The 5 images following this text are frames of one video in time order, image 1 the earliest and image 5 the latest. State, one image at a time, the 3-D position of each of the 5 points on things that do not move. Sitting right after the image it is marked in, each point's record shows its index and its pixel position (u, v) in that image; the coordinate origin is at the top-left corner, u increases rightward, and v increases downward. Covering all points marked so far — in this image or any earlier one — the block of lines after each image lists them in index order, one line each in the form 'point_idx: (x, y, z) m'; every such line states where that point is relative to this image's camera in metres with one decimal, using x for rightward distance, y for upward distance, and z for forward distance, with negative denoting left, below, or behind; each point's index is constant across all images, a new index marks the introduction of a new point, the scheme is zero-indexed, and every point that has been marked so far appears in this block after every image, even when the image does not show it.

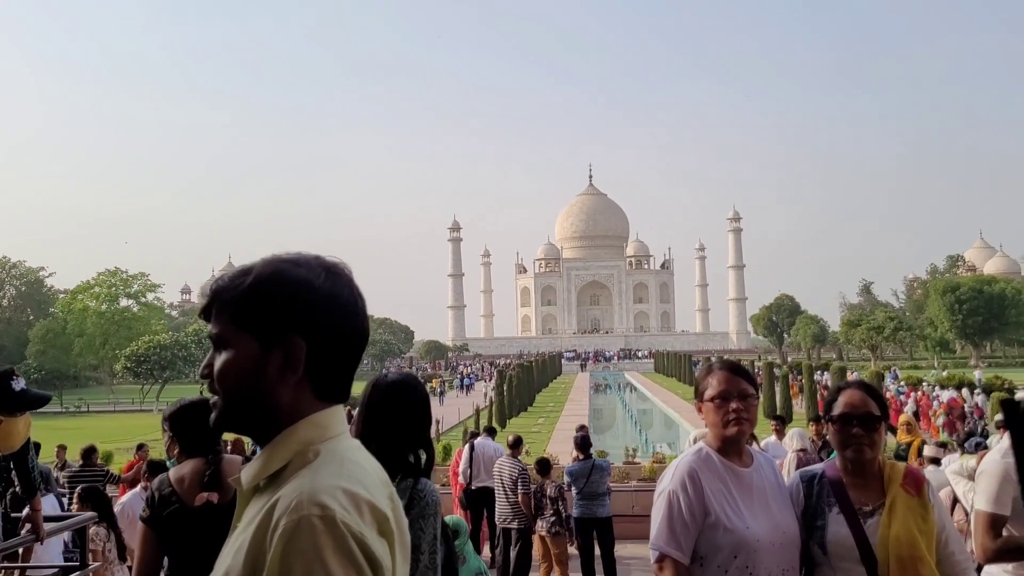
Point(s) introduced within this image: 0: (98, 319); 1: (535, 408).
0: (-8.5, -0.6, +18.9) m
1: (+0.4, -2.0, +15.2) m
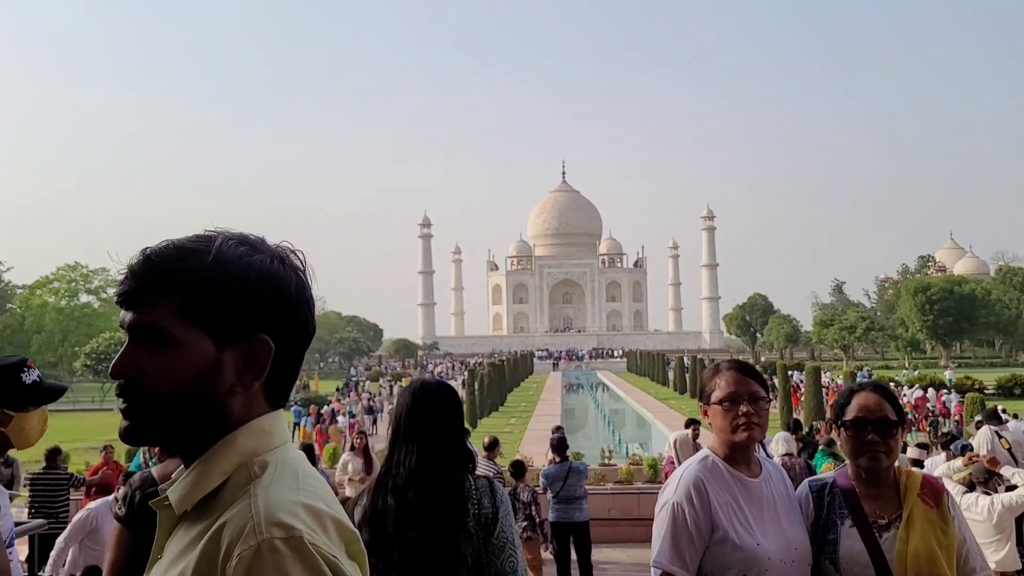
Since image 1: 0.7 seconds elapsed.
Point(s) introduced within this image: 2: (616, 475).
0: (-9.1, -0.5, +18.4) m
1: (-0.1, -1.9, +15.0) m
2: (+1.1, -1.9, +9.4) m
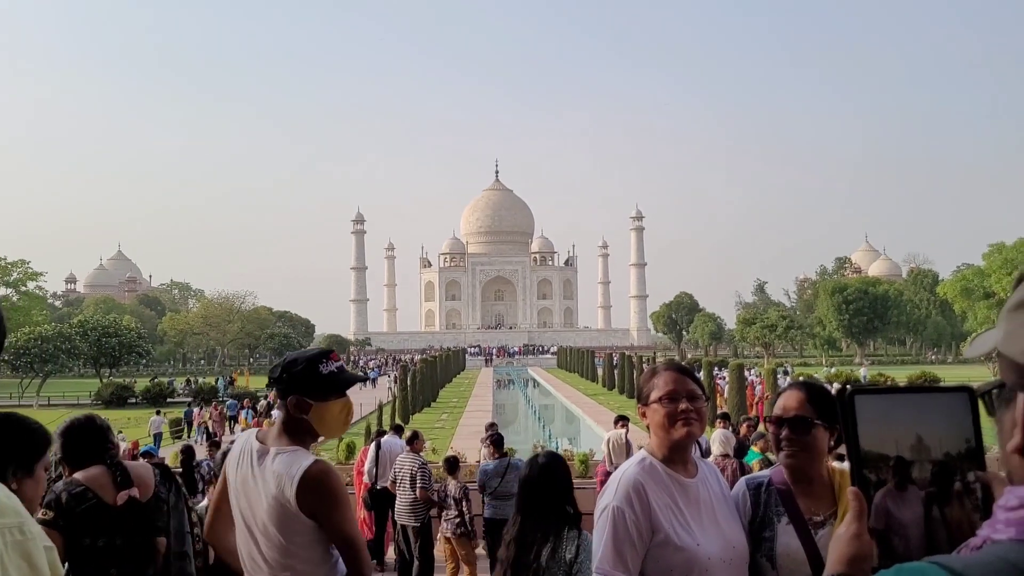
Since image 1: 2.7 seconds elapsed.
0: (-10.5, -0.4, +17.8) m
1: (-1.2, -1.9, +15.1) m
2: (+0.4, -1.9, +9.6) m
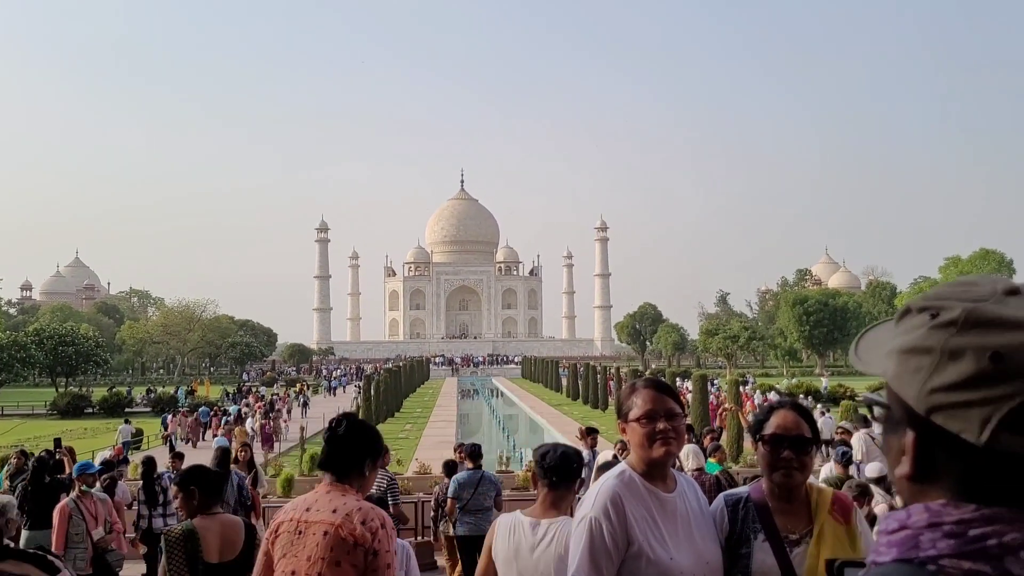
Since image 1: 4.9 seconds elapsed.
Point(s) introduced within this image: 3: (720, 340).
0: (-10.7, -0.5, +19.0) m
1: (-1.8, -2.1, +15.3) m
2: (-0.8, -2.1, +9.7) m
3: (+3.2, -0.8, +14.1) m
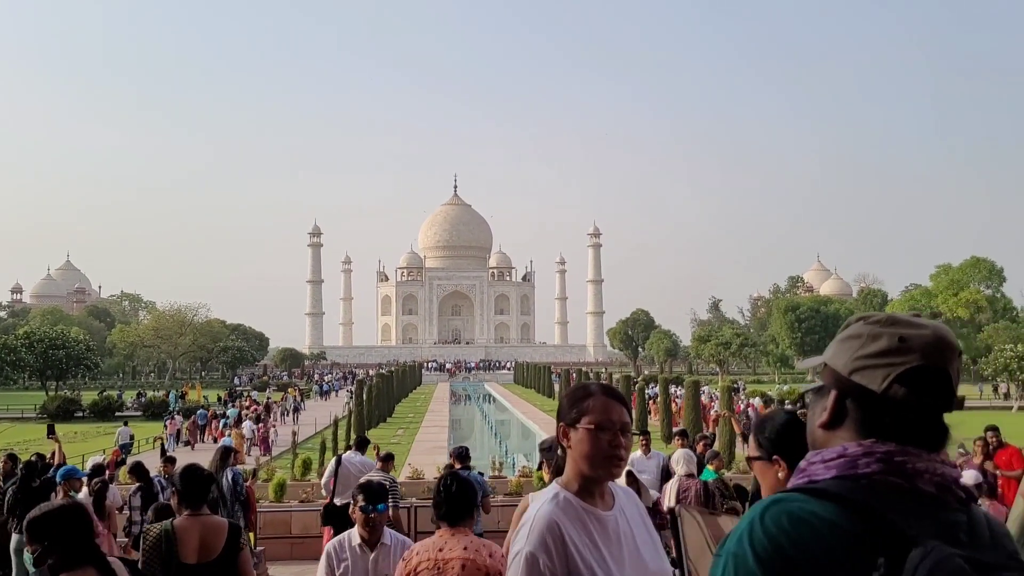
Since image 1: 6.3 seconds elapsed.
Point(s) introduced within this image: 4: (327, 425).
0: (-10.8, -0.3, +18.9) m
1: (-1.9, -2.0, +15.3) m
2: (-0.9, -2.4, +9.8) m
3: (+3.0, -0.8, +14.1) m
4: (-2.9, -2.1, +14.3) m
